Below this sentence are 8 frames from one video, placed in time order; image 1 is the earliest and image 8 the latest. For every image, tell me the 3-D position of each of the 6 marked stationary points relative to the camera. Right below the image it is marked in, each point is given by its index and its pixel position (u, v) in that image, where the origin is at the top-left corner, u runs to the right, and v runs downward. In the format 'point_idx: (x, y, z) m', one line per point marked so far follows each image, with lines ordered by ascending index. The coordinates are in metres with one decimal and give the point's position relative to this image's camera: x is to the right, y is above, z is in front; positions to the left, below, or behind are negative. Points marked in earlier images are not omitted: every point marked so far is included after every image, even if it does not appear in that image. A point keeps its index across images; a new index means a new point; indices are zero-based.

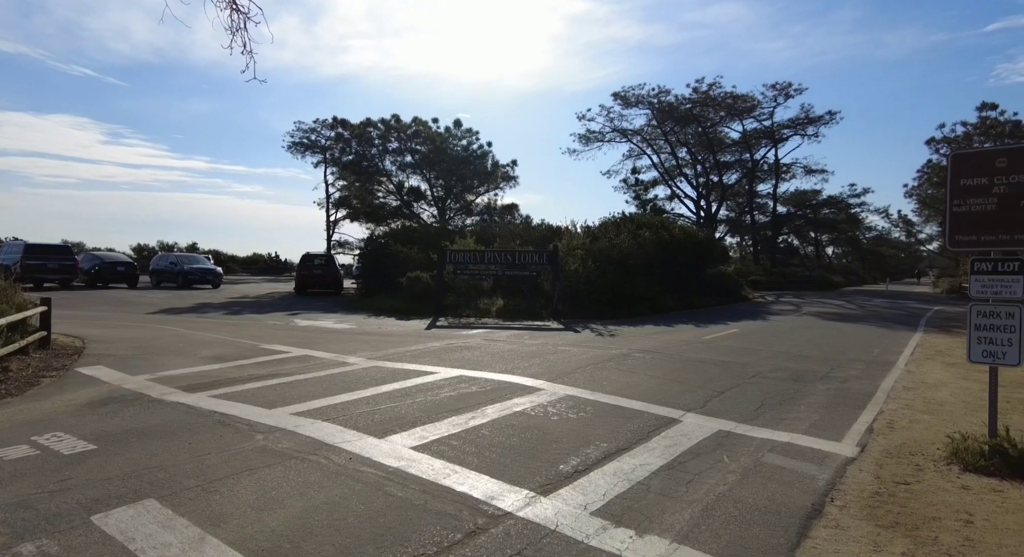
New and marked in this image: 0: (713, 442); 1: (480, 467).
0: (+2.1, -1.7, +5.6) m
1: (-0.3, -1.8, +5.1) m
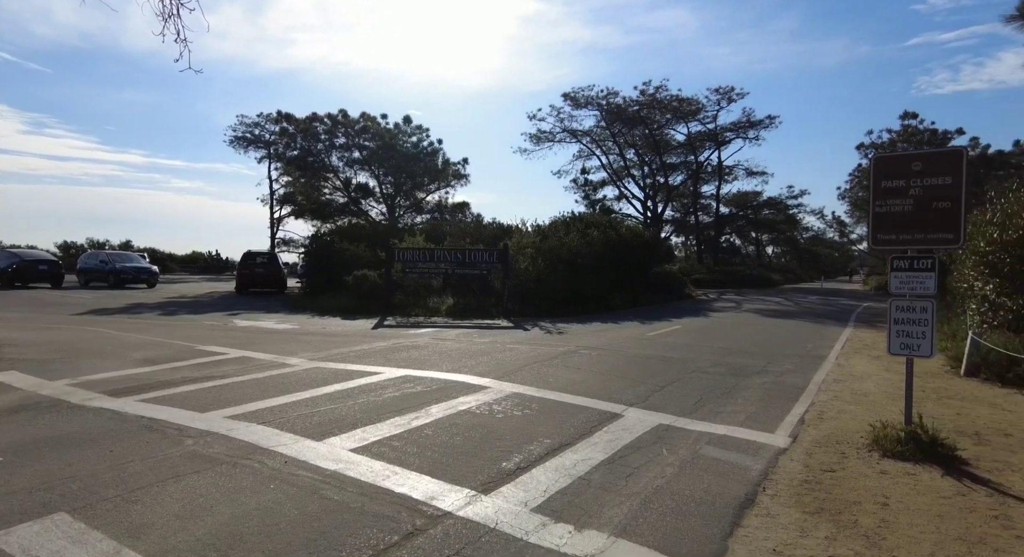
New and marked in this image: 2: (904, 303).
0: (+1.5, -1.7, +5.7) m
1: (-0.9, -1.8, +5.0) m
2: (+3.9, -0.3, +5.2) m
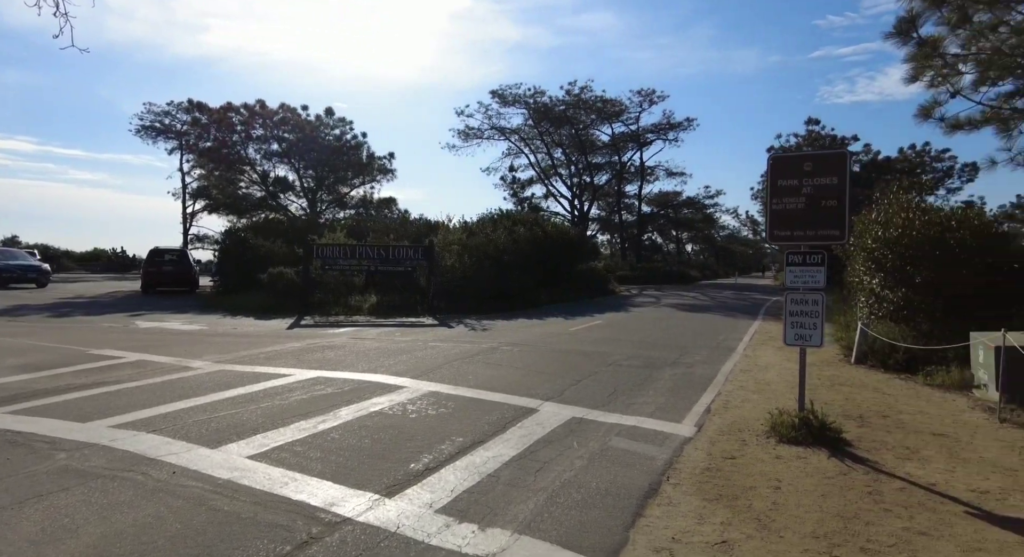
0: (+0.6, -1.6, +5.7) m
1: (-1.7, -1.7, +4.8) m
2: (+3.0, -0.2, +5.6) m
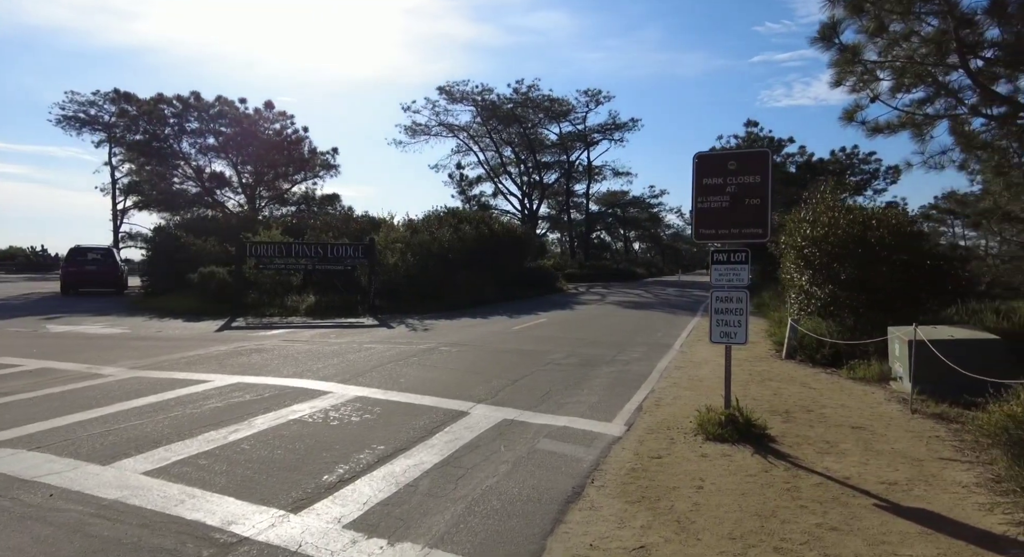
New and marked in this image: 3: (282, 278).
0: (-0.2, -1.6, +5.5) m
1: (-2.4, -1.7, +4.4) m
2: (+2.2, -0.2, +5.6) m
3: (-8.1, 0.0, +18.6) m
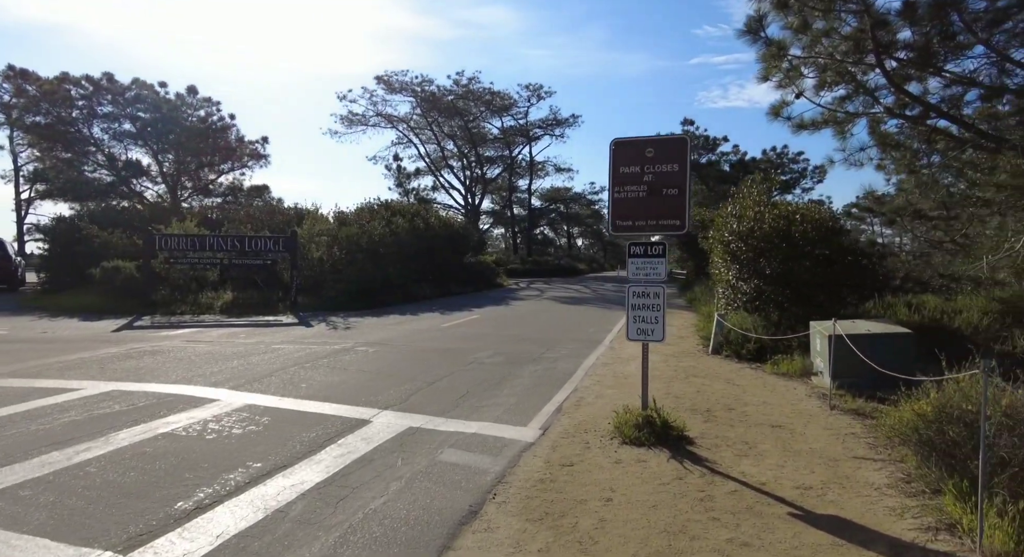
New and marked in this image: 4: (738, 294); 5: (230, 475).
0: (-1.1, -1.6, +5.0) m
1: (-3.2, -1.7, +3.6) m
2: (+1.3, -0.1, +5.3) m
3: (-10.3, +0.2, +17.2) m
4: (+4.6, -0.3, +10.8) m
5: (-2.3, -1.6, +4.3) m
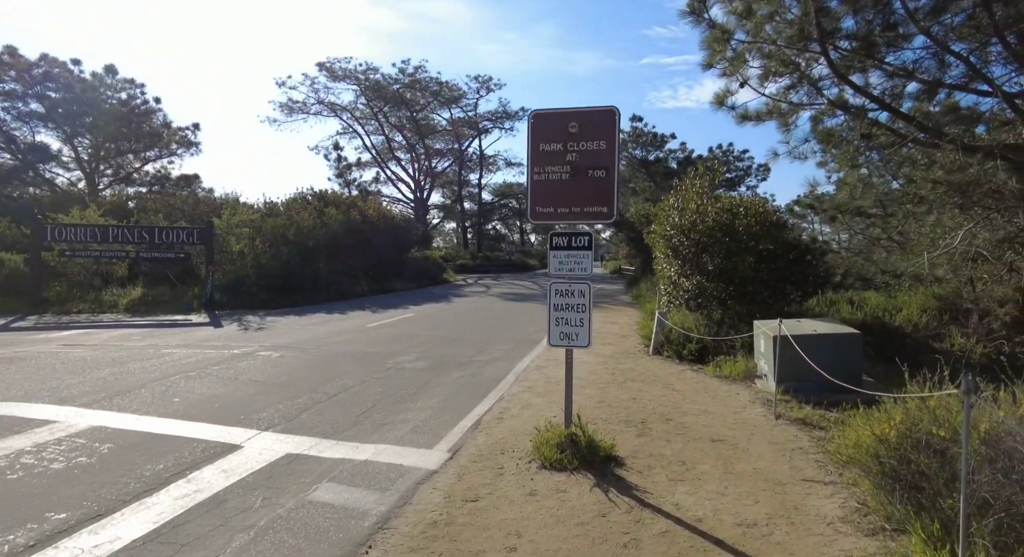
0: (-1.9, -1.5, +4.0) m
1: (-3.9, -1.7, +2.5) m
2: (+0.4, -0.1, +4.5) m
3: (-12.1, +0.3, +15.4) m
4: (+3.3, -0.2, +10.3) m
5: (-3.0, -1.6, +3.3) m
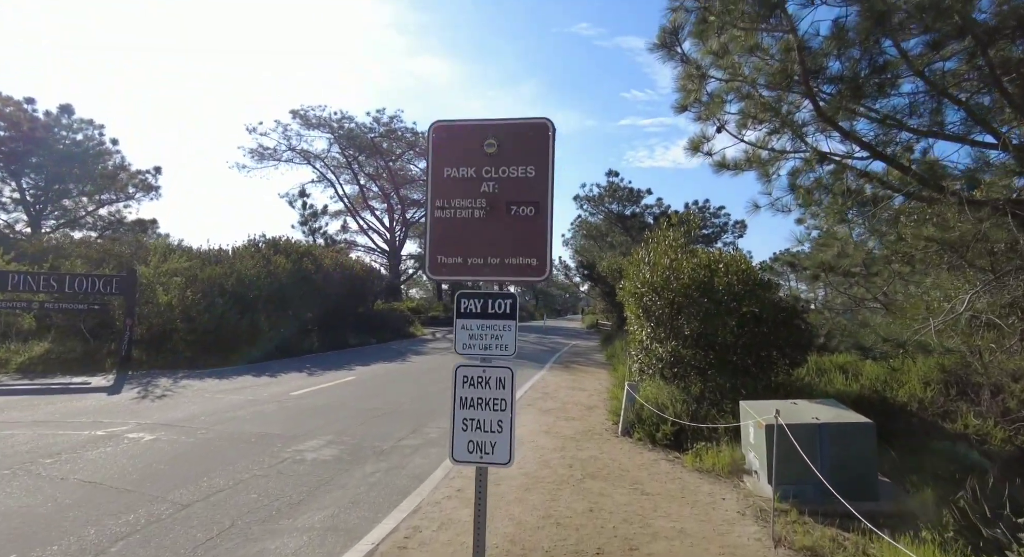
0: (-2.6, -1.9, +2.4) m
1: (-4.5, -1.9, +0.8) m
2: (-0.2, -0.6, +3.1) m
3: (-13.1, -1.0, +13.6) m
4: (+2.4, -1.3, +9.0) m
5: (-3.7, -1.9, +1.6) m
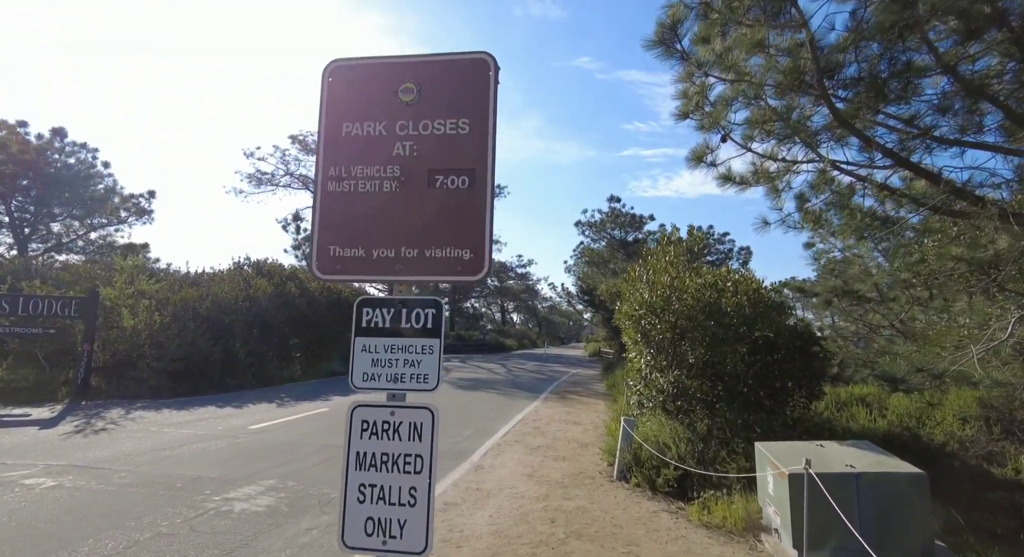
0: (-2.9, -1.9, +1.4) m
1: (-4.8, -1.7, -0.2) m
2: (-0.5, -0.6, +2.1) m
3: (-13.4, -1.6, +12.7) m
4: (+2.1, -1.7, +8.0) m
5: (-4.0, -1.8, +0.6) m
